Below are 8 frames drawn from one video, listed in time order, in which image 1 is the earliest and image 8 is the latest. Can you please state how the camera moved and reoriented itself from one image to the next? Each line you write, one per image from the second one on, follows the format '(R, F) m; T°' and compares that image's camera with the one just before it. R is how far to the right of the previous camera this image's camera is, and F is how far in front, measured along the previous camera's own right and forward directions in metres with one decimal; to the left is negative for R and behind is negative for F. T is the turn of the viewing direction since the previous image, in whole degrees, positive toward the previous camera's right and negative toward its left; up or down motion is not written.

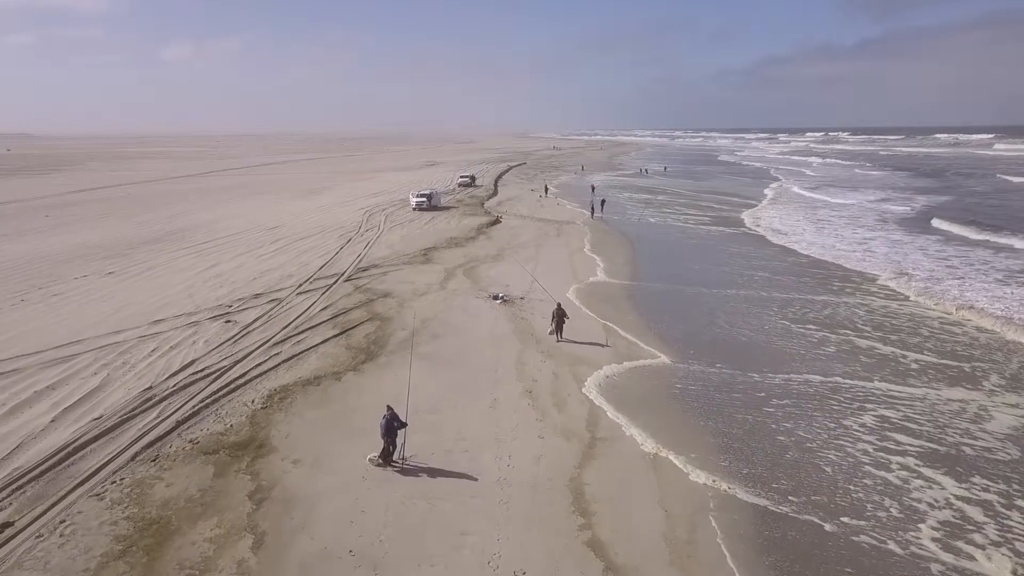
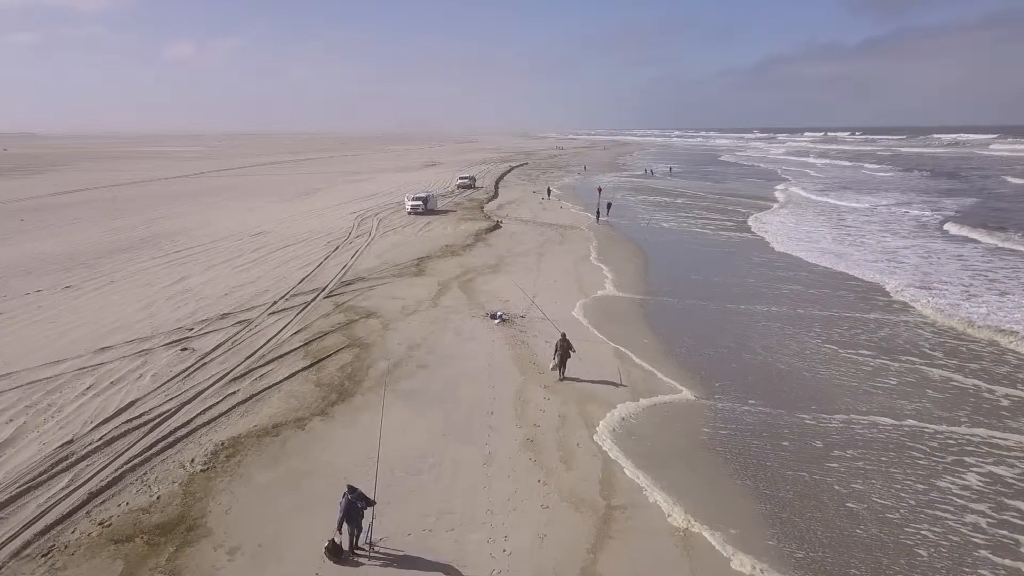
(0.0, +1.8) m; 0°
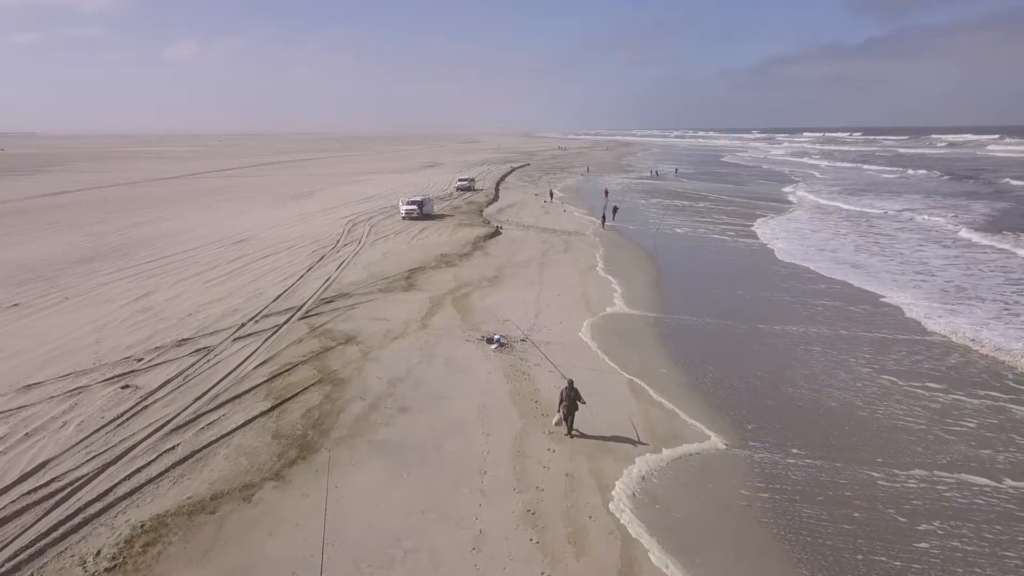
(0.0, +1.8) m; 0°
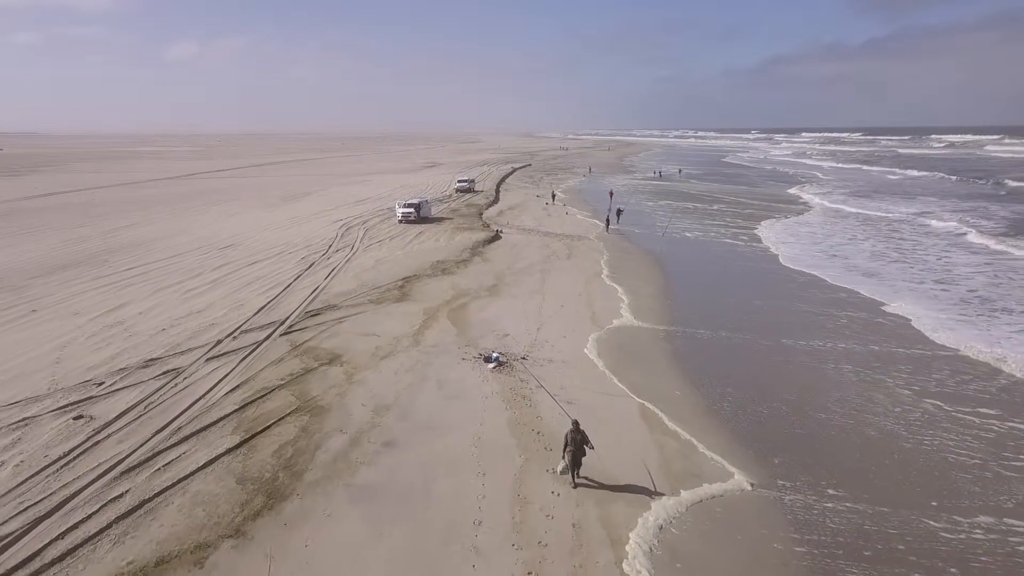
(0.0, +1.1) m; 0°
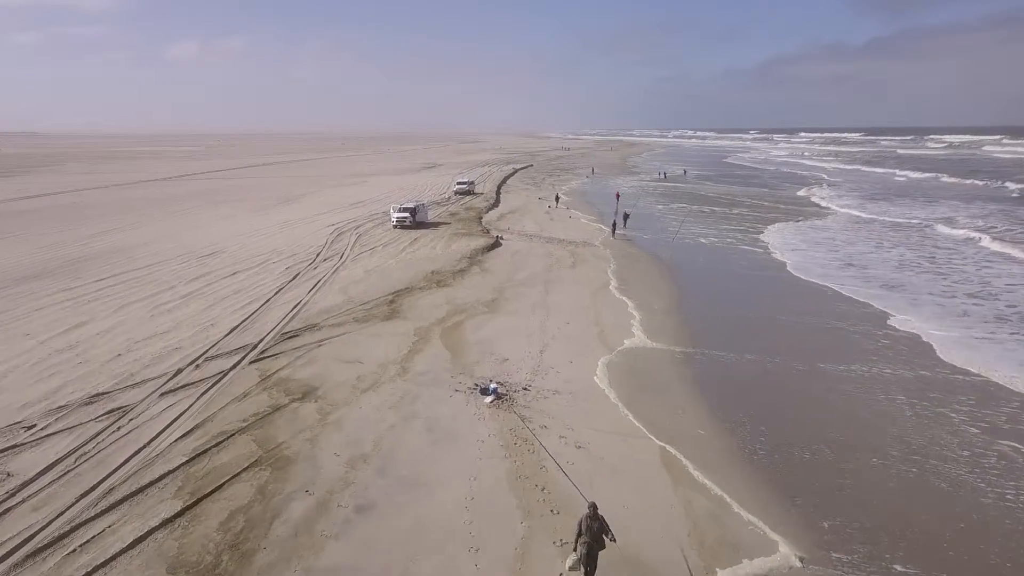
(0.0, +1.5) m; 0°
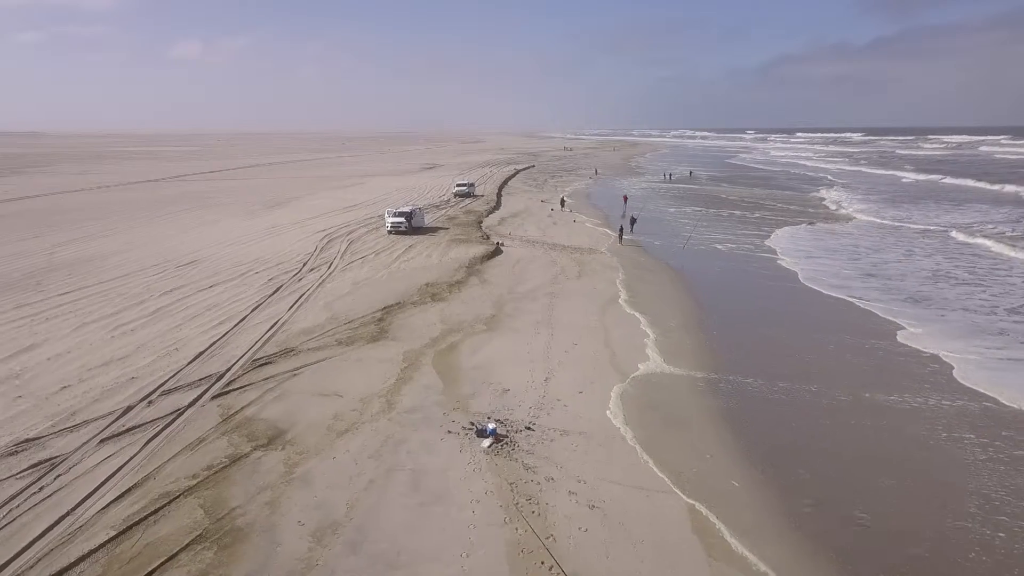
(0.0, +1.5) m; 0°
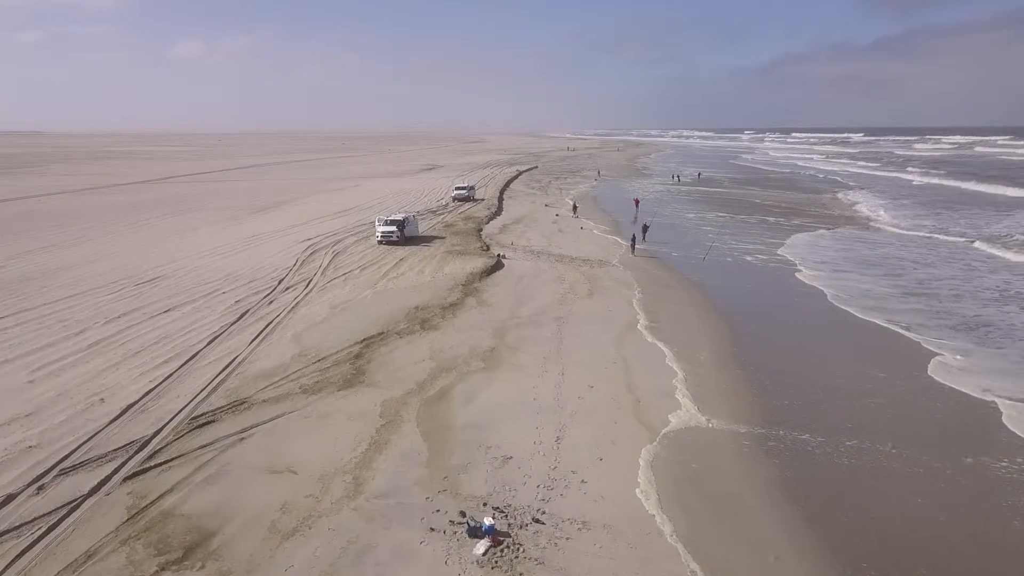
(0.0, +2.3) m; 0°
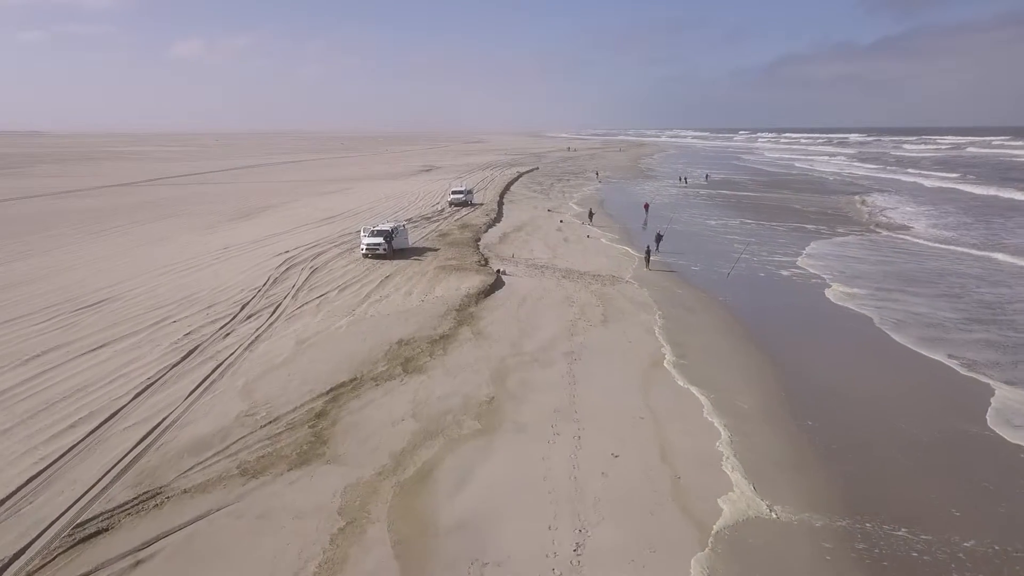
(0.0, +2.4) m; 0°
